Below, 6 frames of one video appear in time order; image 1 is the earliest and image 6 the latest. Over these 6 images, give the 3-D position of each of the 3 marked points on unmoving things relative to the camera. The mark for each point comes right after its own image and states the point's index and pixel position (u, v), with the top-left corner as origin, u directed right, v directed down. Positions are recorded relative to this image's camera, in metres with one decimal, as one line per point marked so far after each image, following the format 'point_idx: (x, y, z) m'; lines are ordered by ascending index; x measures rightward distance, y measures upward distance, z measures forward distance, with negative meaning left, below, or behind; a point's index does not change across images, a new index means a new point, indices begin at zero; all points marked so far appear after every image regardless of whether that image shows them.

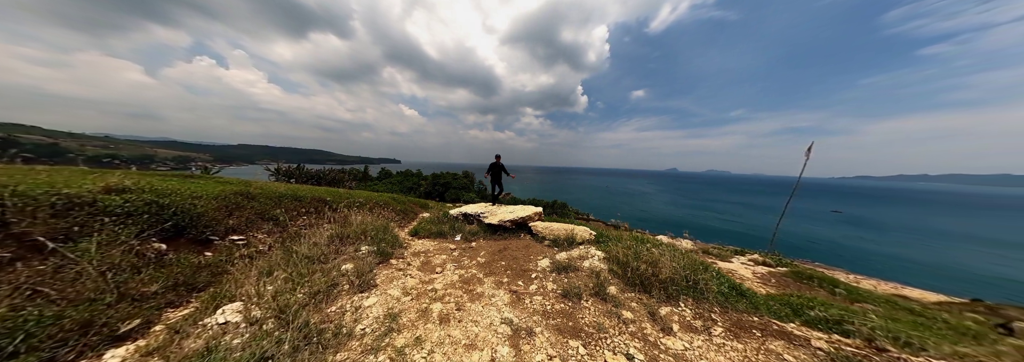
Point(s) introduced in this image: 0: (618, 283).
0: (+2.7, -2.5, +5.0) m
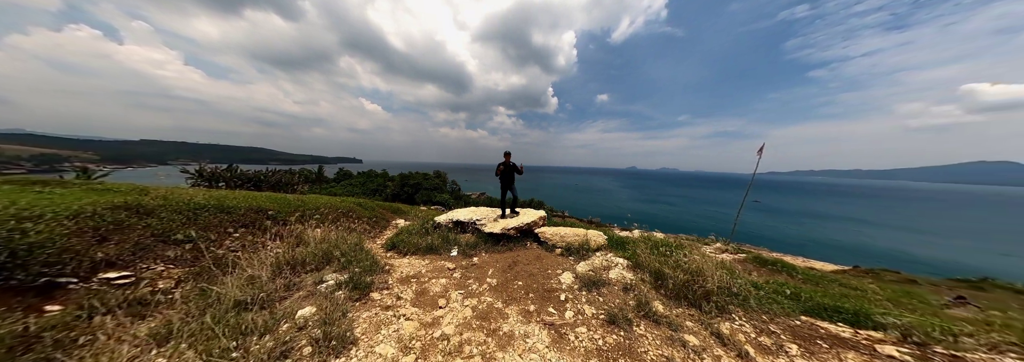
0: (+3.2, -2.5, +4.3) m
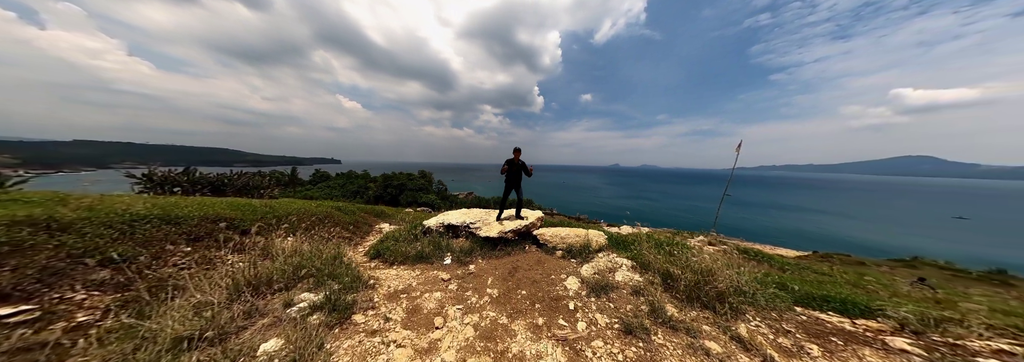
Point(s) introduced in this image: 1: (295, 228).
0: (+3.3, -2.5, +4.1) m
1: (-8.2, -1.8, +7.6) m
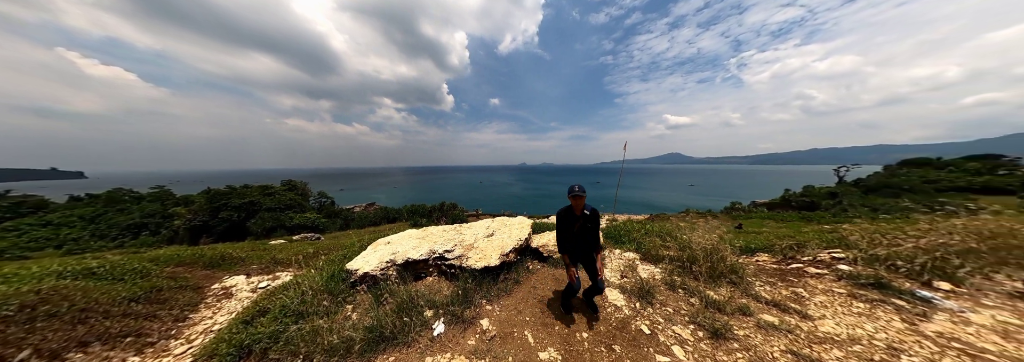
0: (+3.9, -2.2, +4.1) m
1: (-8.0, -2.3, +2.5) m
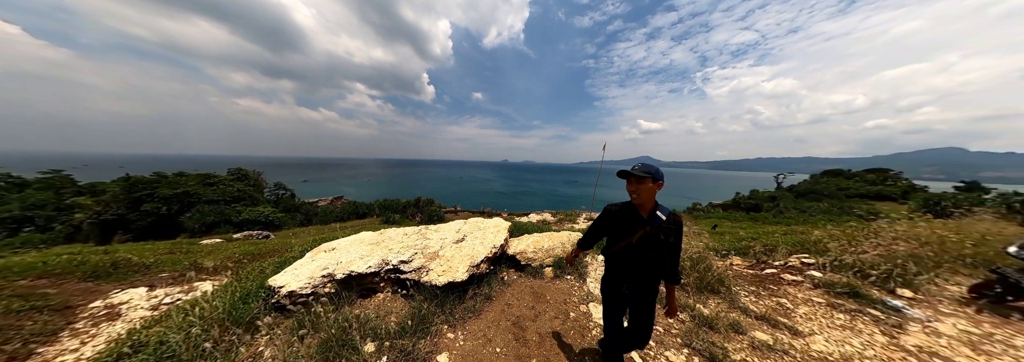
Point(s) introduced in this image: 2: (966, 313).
0: (+3.4, -2.2, +3.7) m
1: (-8.3, -2.1, +1.1) m
2: (+7.7, -2.2, +3.4) m
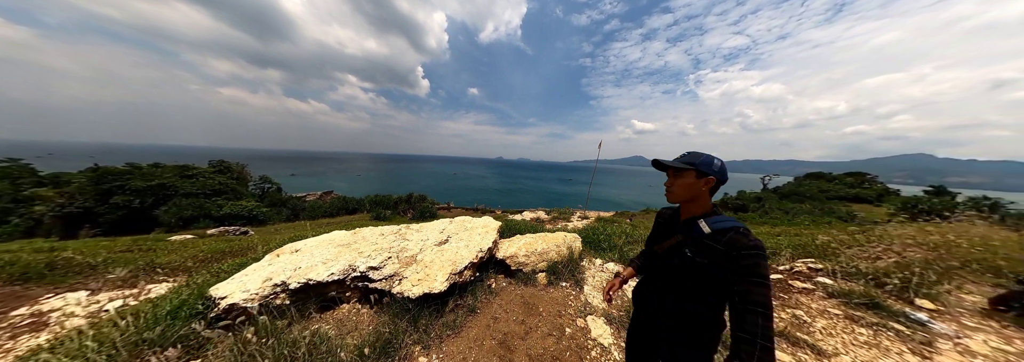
0: (+3.2, -2.2, +3.4) m
1: (-8.4, -1.9, +0.4) m
2: (+7.5, -2.3, +3.1) m
